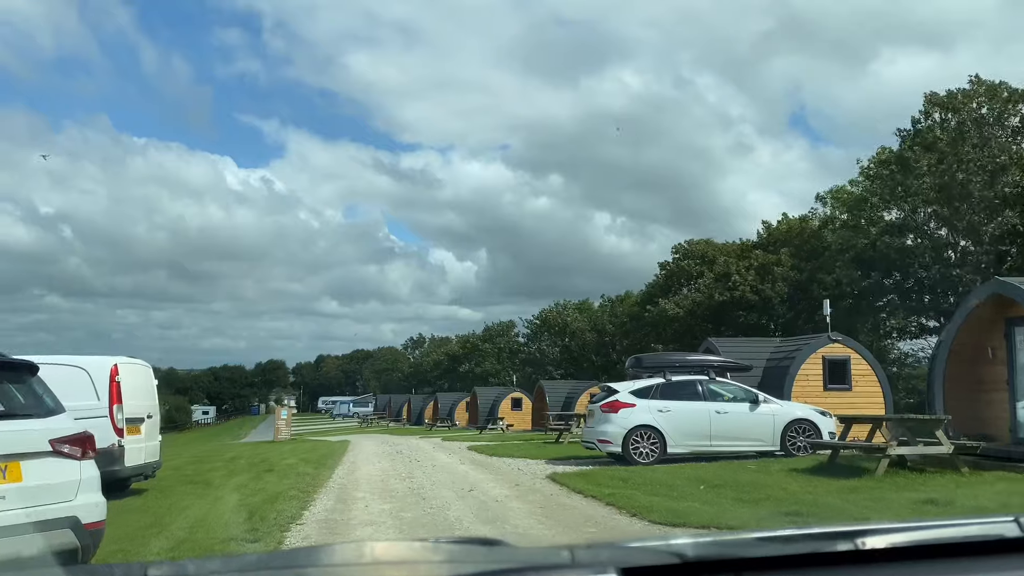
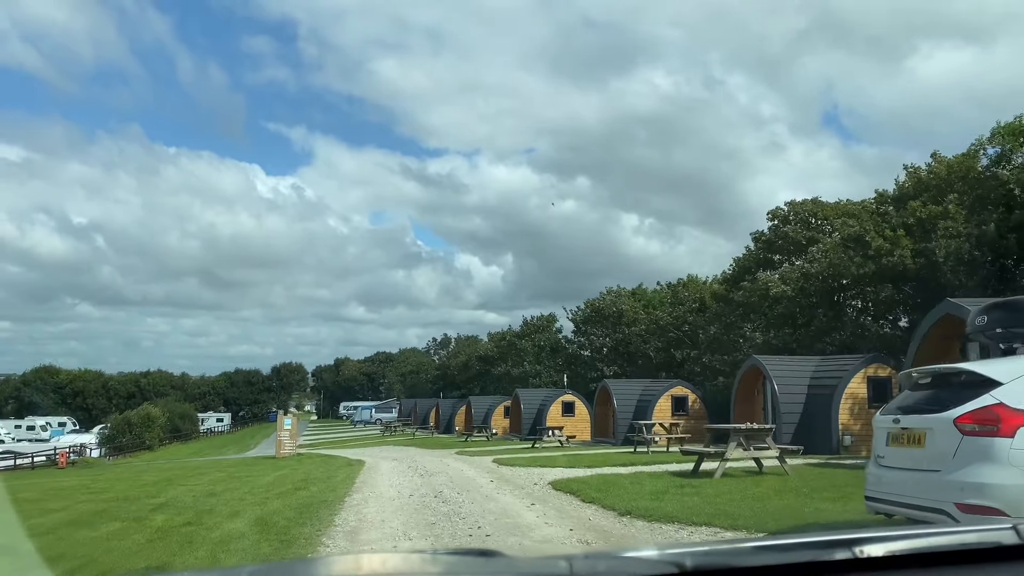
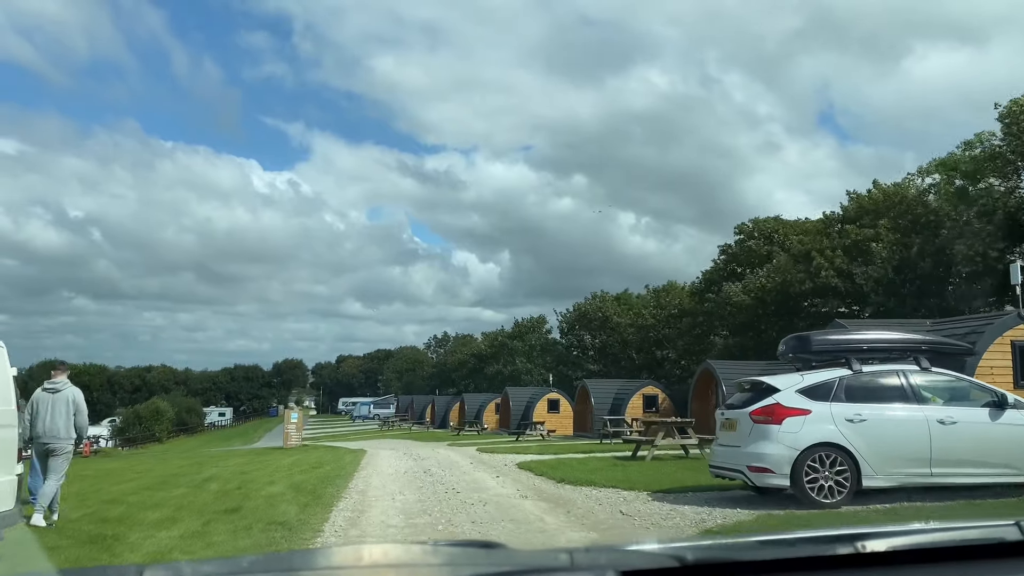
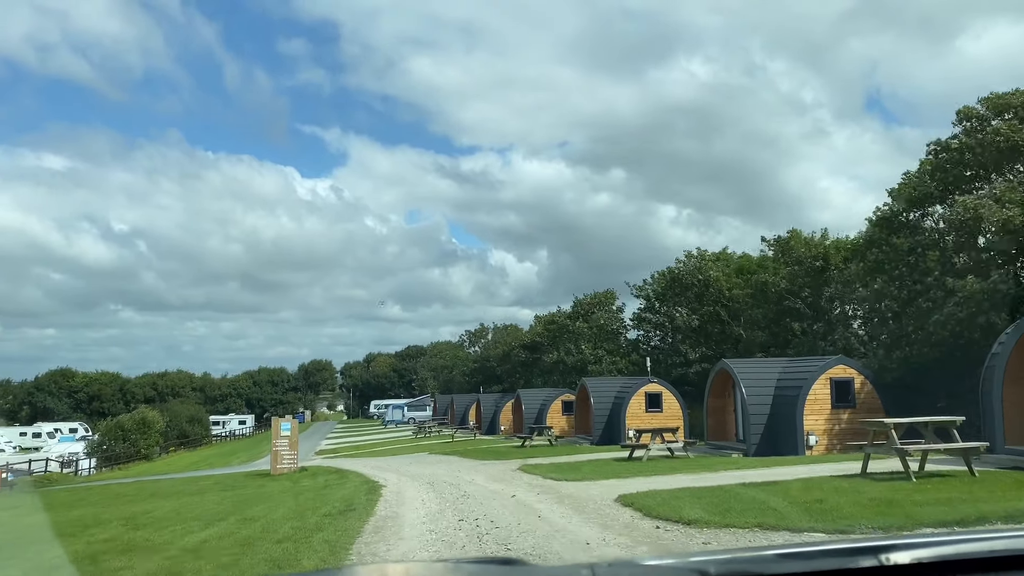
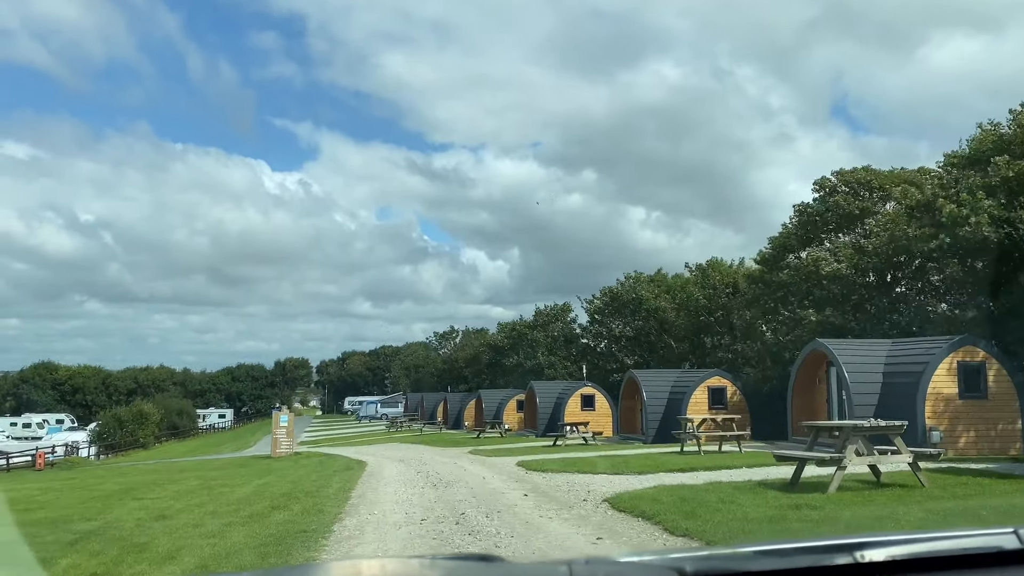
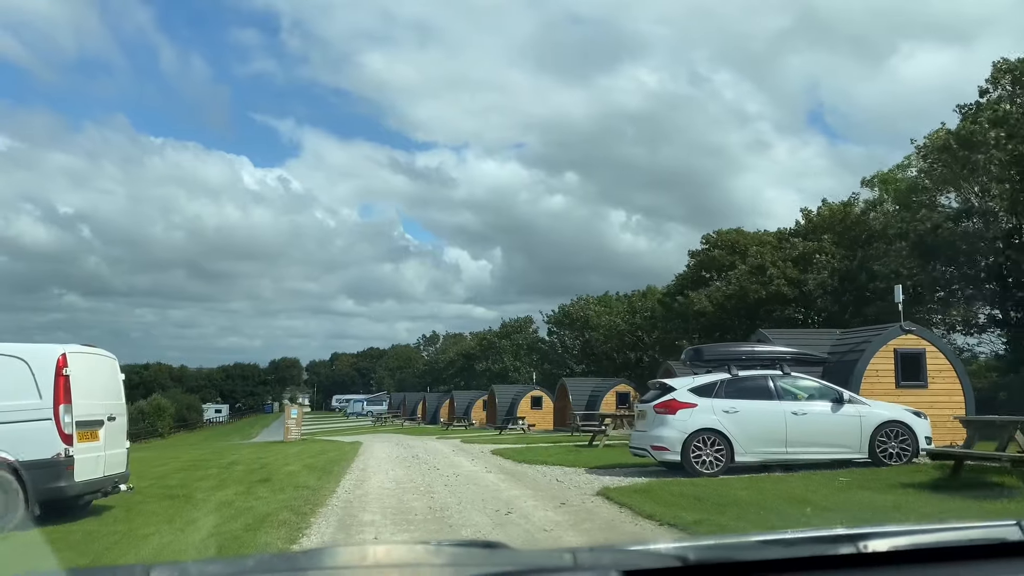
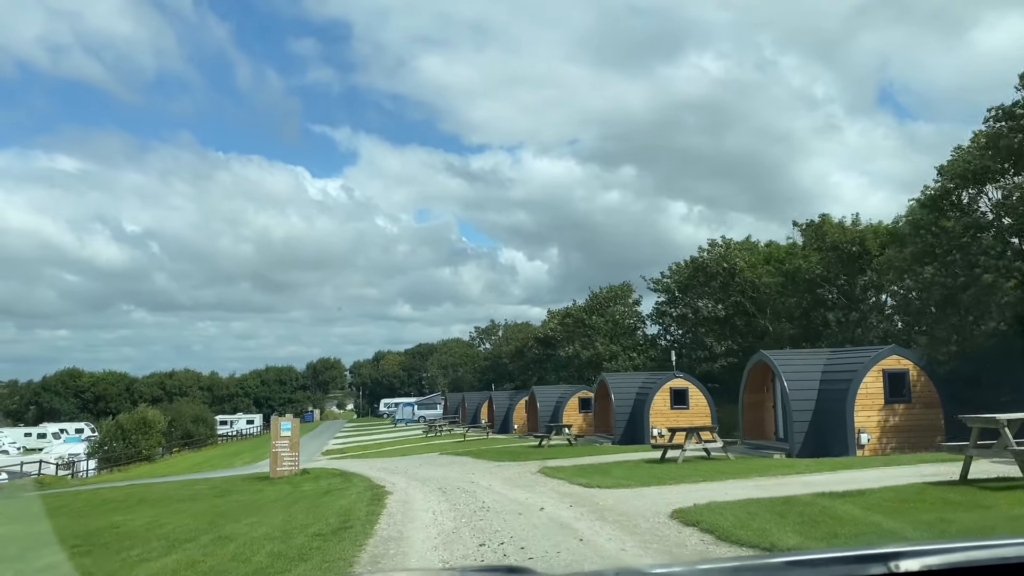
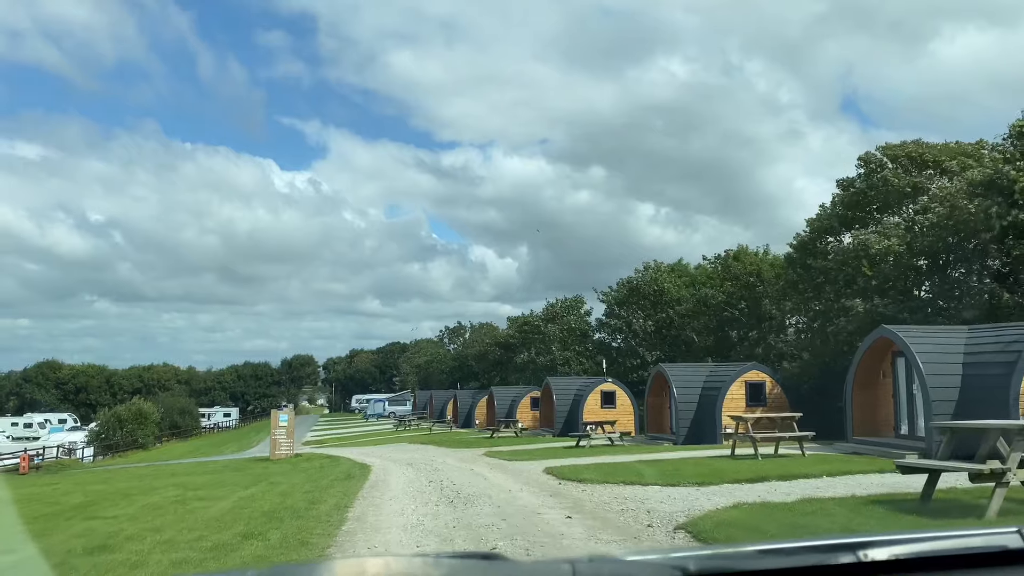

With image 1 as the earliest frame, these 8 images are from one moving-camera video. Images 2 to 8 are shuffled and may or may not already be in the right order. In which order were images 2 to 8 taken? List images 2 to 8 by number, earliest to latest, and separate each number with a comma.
6, 3, 2, 5, 8, 4, 7
